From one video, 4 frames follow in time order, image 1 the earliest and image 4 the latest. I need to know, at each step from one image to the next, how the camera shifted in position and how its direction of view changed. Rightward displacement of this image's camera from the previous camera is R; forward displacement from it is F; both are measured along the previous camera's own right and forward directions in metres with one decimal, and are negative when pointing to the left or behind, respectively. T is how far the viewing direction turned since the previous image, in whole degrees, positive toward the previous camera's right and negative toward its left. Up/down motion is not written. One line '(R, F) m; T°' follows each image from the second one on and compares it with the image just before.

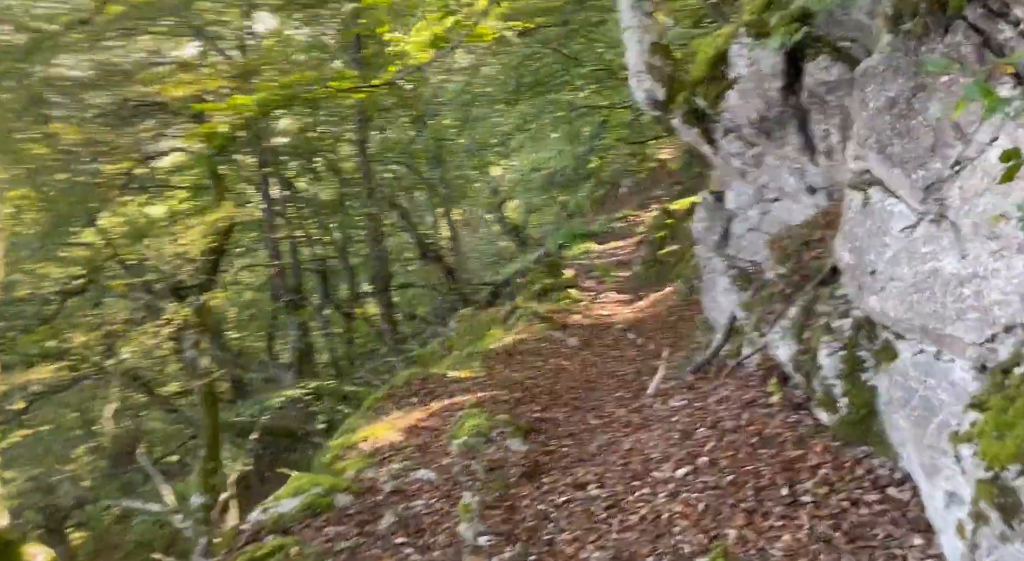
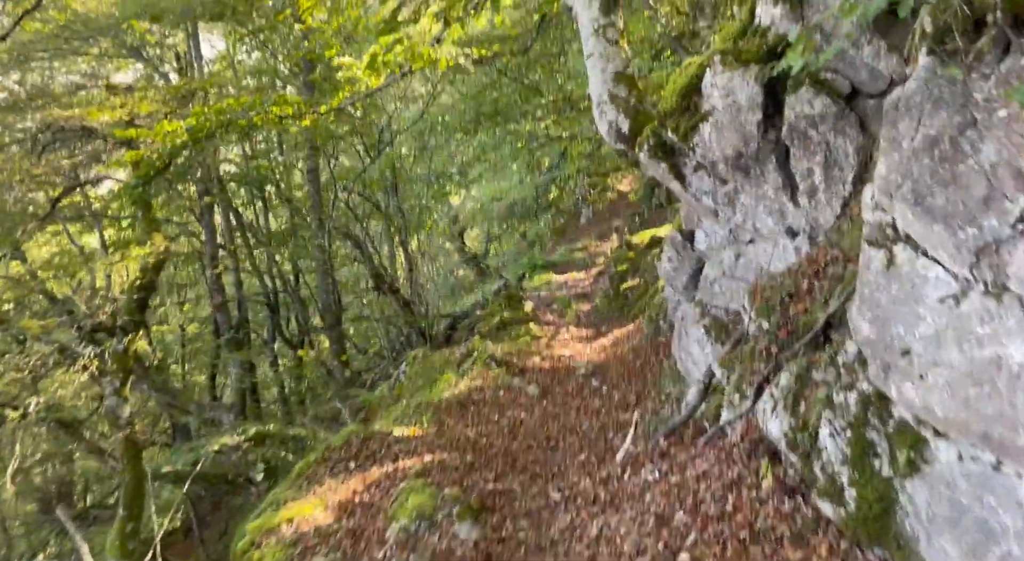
(+0.1, +0.6) m; +3°
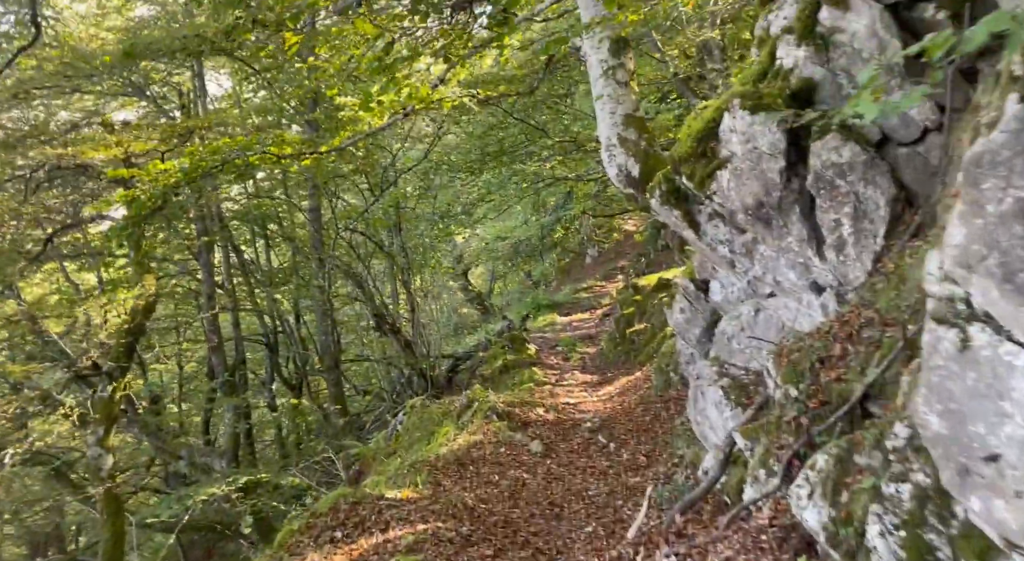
(0.0, +0.3) m; 0°
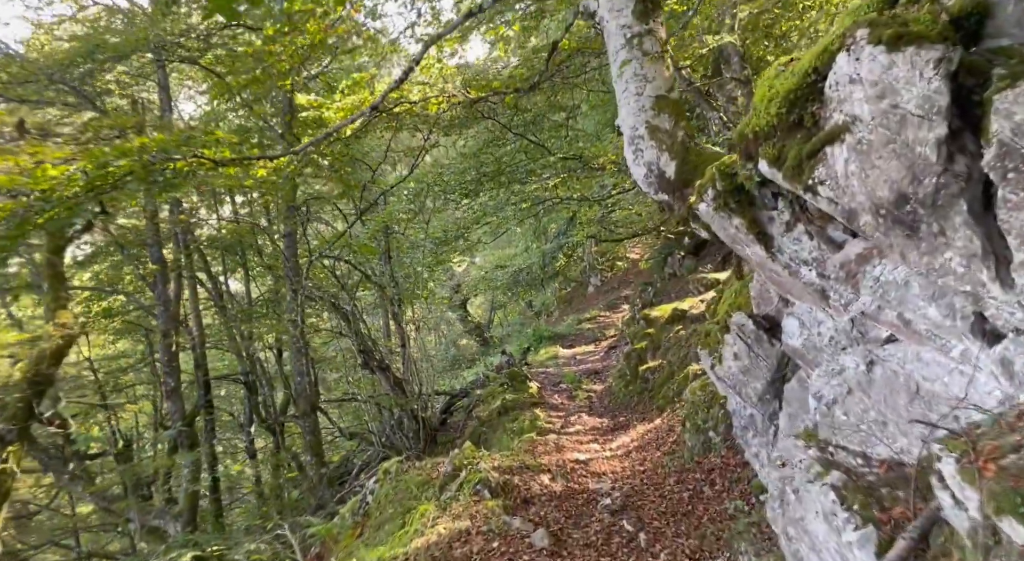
(0.0, +1.6) m; 0°
